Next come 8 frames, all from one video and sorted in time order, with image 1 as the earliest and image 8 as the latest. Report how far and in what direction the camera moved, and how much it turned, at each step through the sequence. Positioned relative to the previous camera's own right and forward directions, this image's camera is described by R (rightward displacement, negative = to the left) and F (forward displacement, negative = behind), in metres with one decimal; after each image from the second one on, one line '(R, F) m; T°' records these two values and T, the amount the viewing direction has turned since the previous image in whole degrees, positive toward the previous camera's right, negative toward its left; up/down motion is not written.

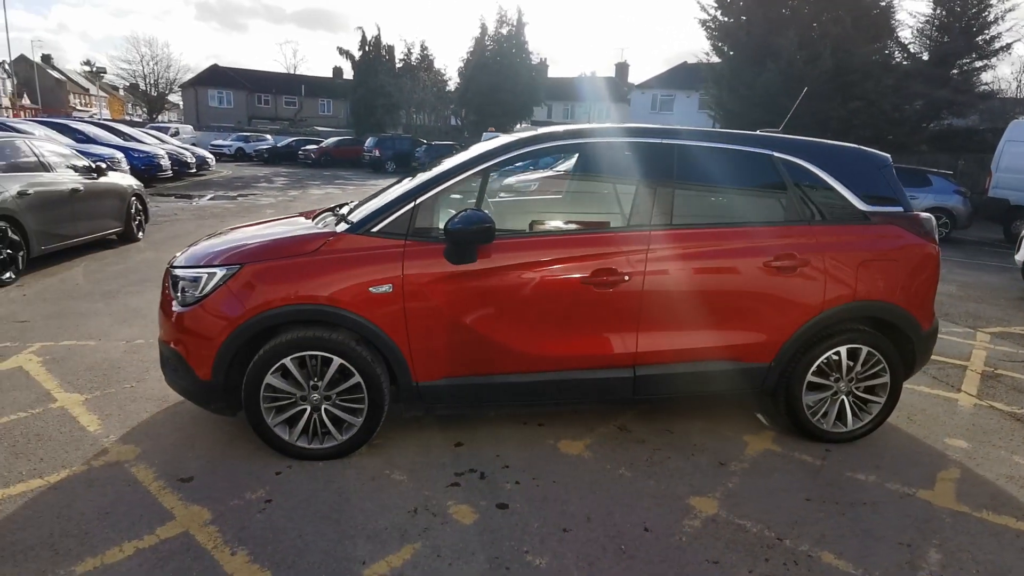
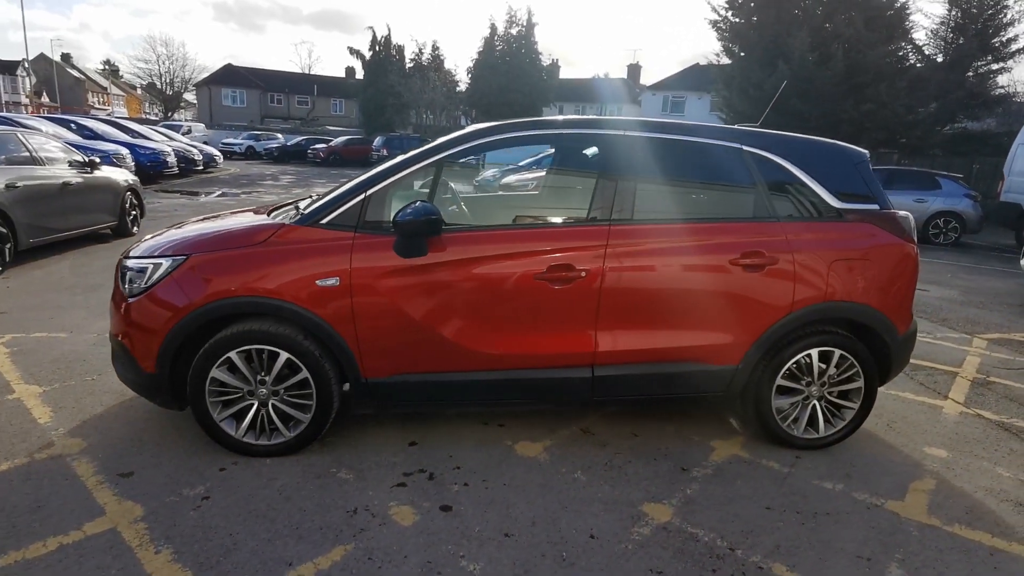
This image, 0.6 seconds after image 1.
(+0.3, +0.1) m; -1°
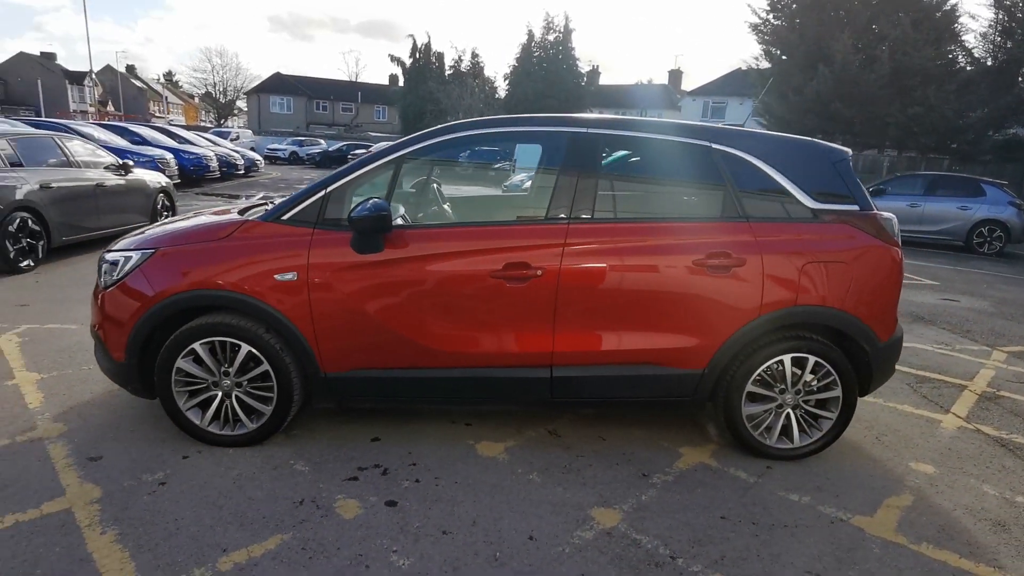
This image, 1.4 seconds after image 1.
(+0.5, 0.0) m; -4°
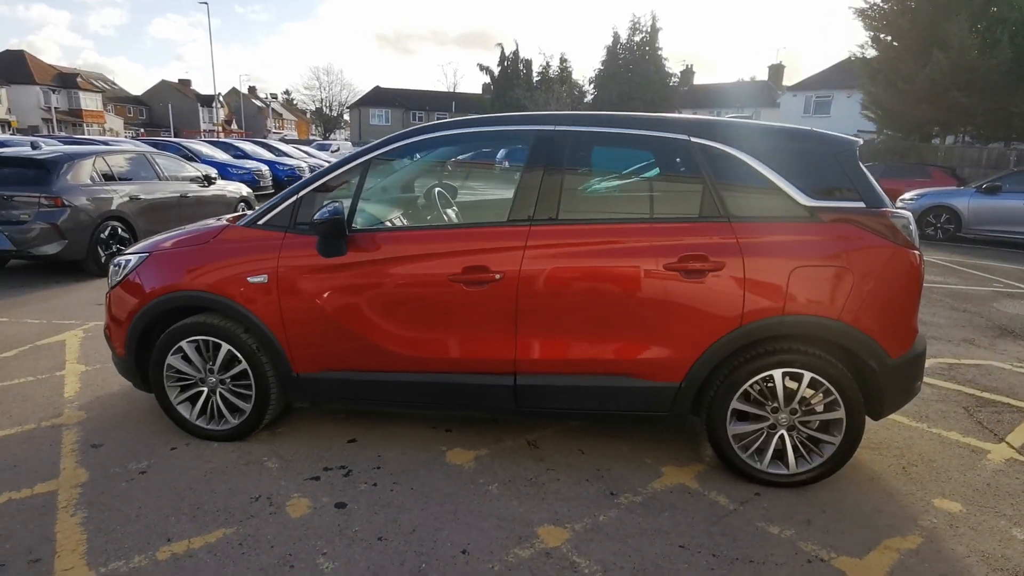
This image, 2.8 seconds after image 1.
(+0.7, +0.2) m; -9°
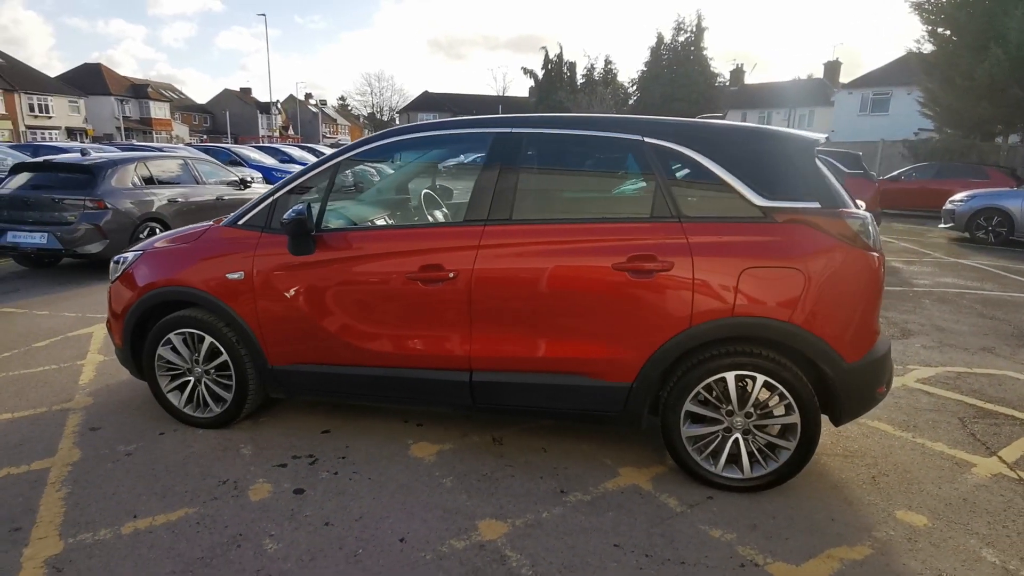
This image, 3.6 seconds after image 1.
(+0.5, 0.0) m; -5°
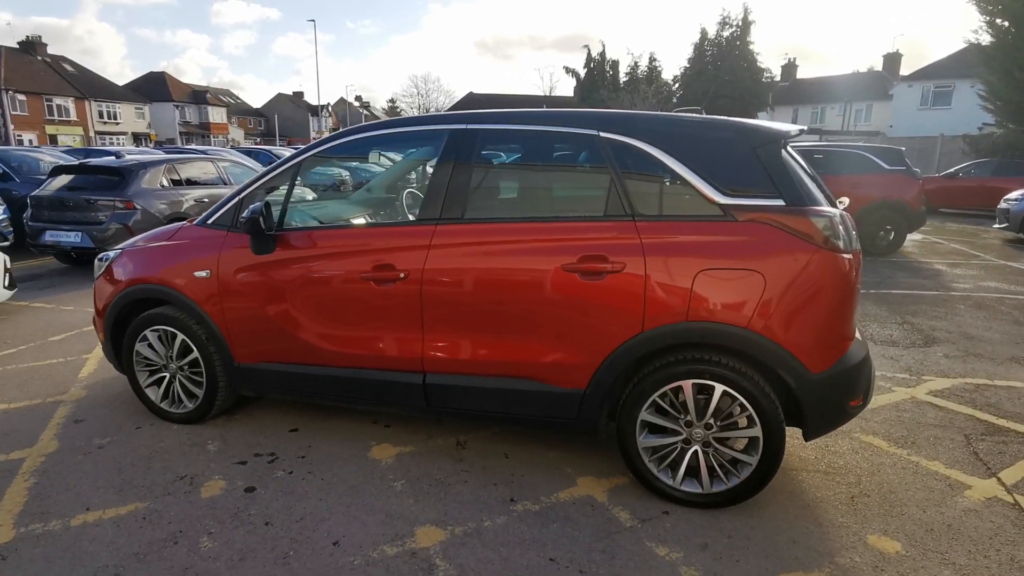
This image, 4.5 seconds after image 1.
(+0.5, +0.1) m; -5°
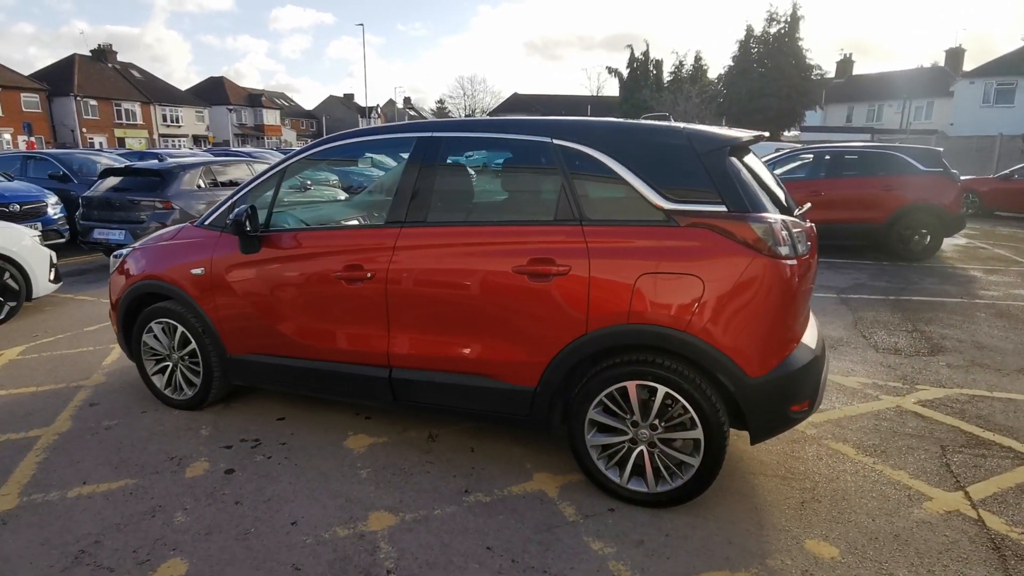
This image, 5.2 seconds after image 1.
(+0.5, -0.1) m; -5°
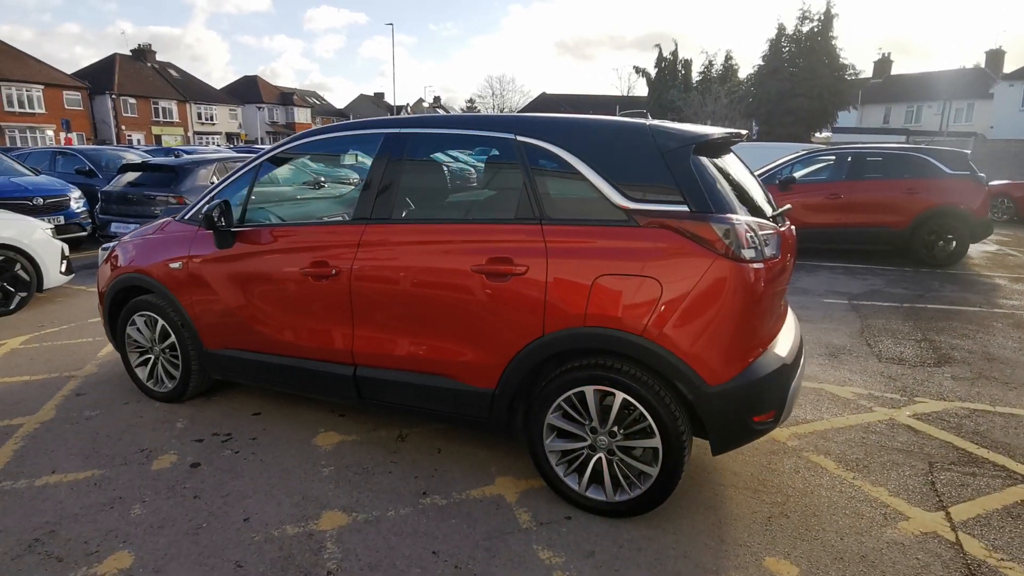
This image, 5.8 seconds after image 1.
(+0.3, +0.1) m; -3°
